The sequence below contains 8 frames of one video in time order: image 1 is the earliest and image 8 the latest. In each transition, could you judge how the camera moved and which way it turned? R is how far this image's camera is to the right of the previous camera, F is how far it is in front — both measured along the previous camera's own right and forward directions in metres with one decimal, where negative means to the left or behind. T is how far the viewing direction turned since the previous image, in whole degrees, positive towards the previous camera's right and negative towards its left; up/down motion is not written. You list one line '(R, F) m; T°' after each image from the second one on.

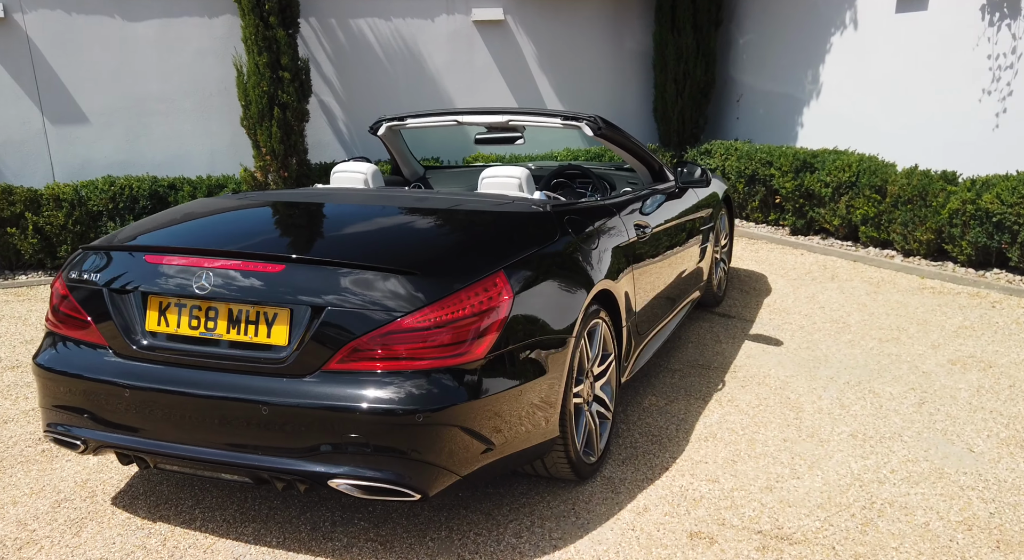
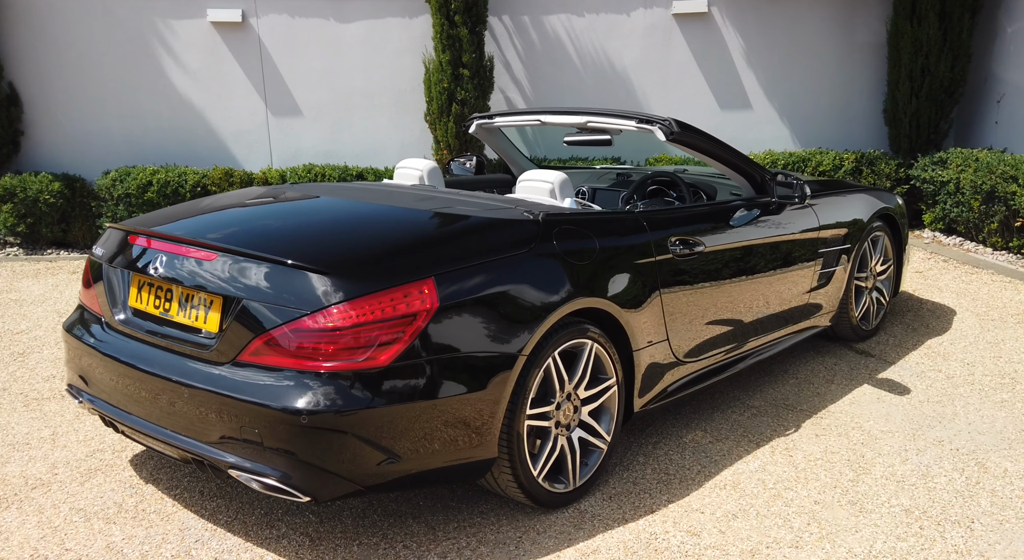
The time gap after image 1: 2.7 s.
(+1.0, +0.3) m; -19°
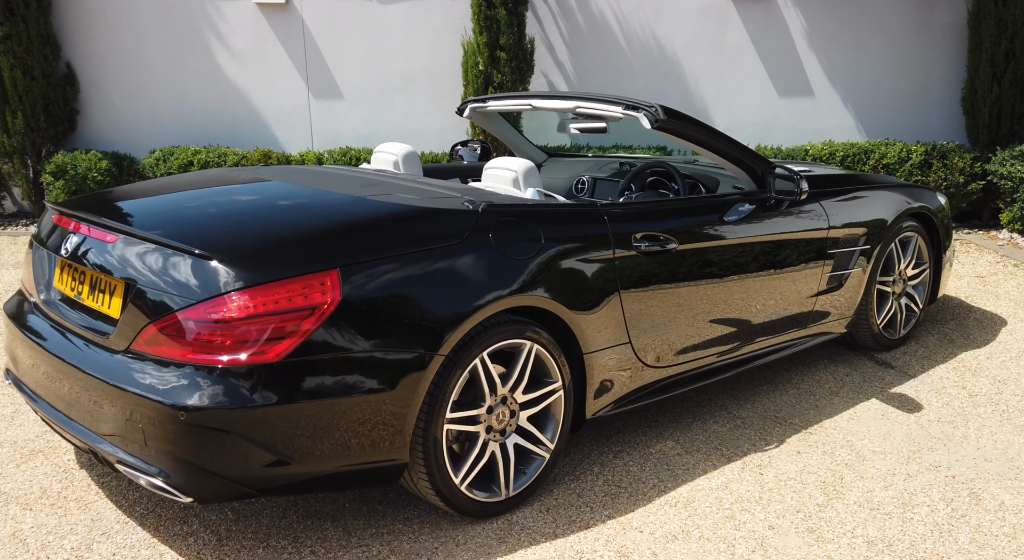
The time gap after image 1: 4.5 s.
(+0.5, +0.2) m; -6°
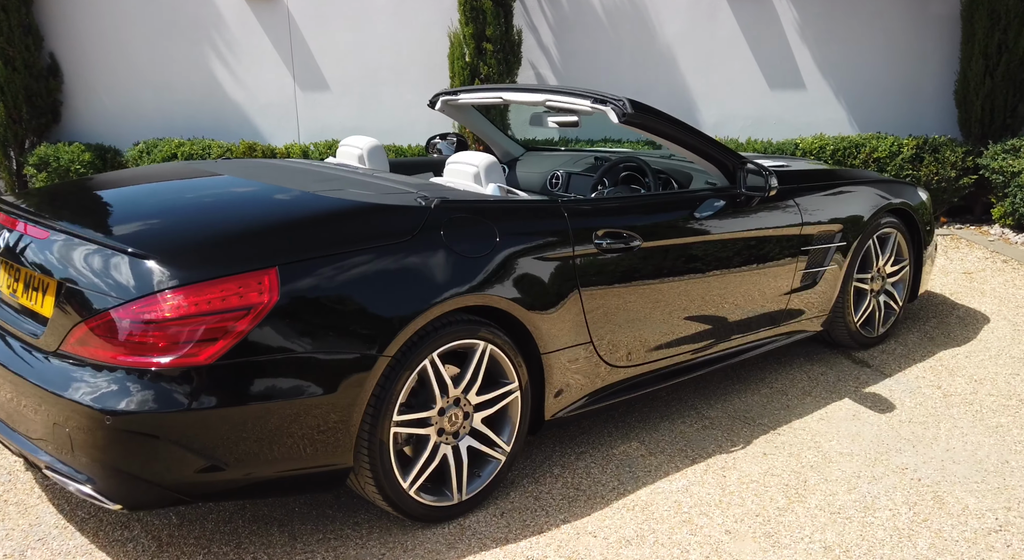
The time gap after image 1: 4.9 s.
(+0.2, +0.1) m; 0°
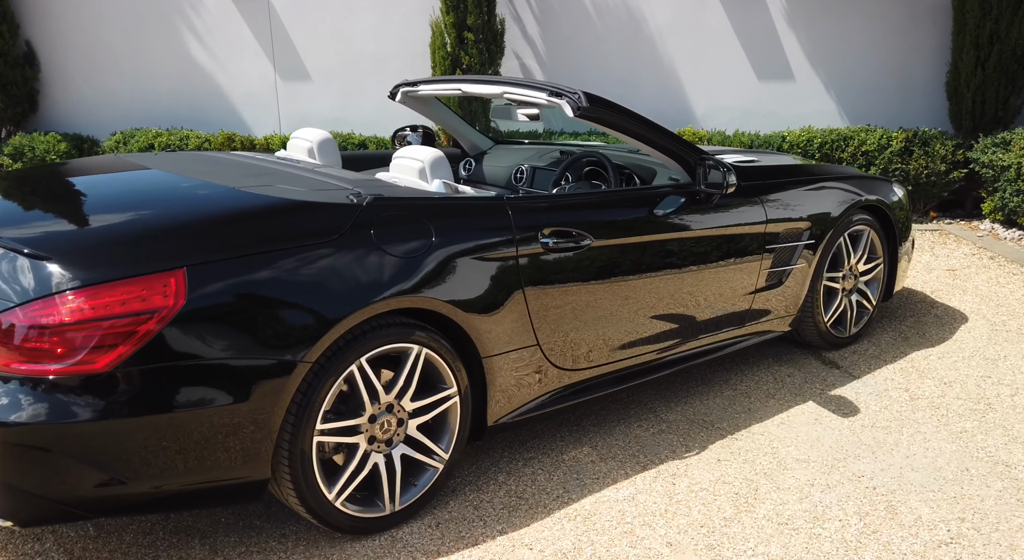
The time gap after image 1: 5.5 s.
(+0.2, +0.1) m; 0°
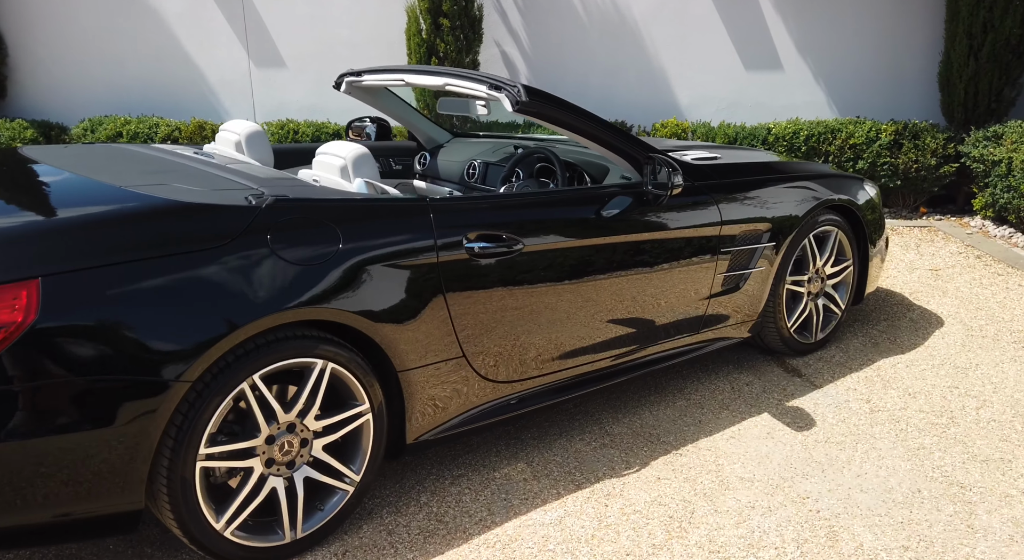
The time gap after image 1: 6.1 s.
(+0.3, +0.2) m; 0°
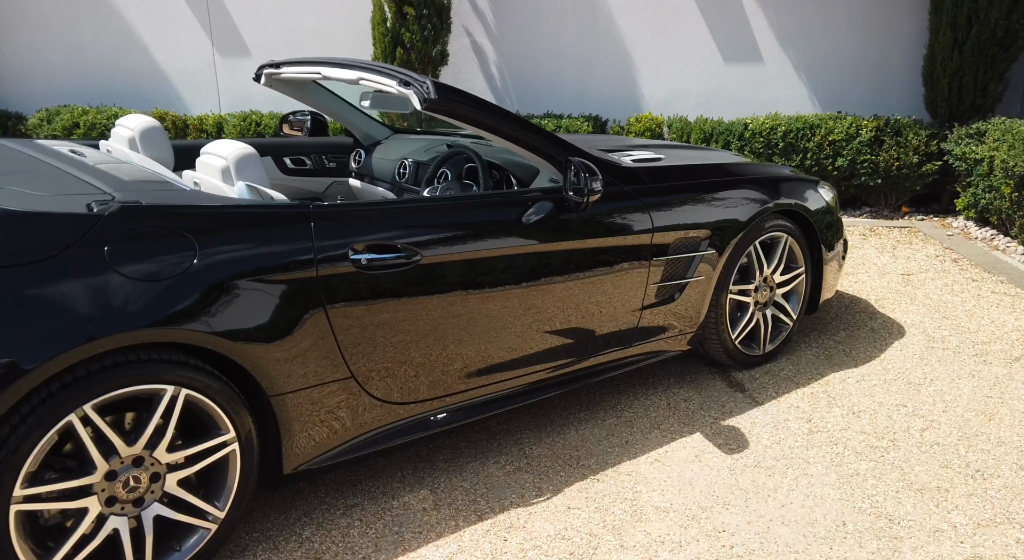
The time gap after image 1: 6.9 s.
(+0.4, +0.2) m; 0°
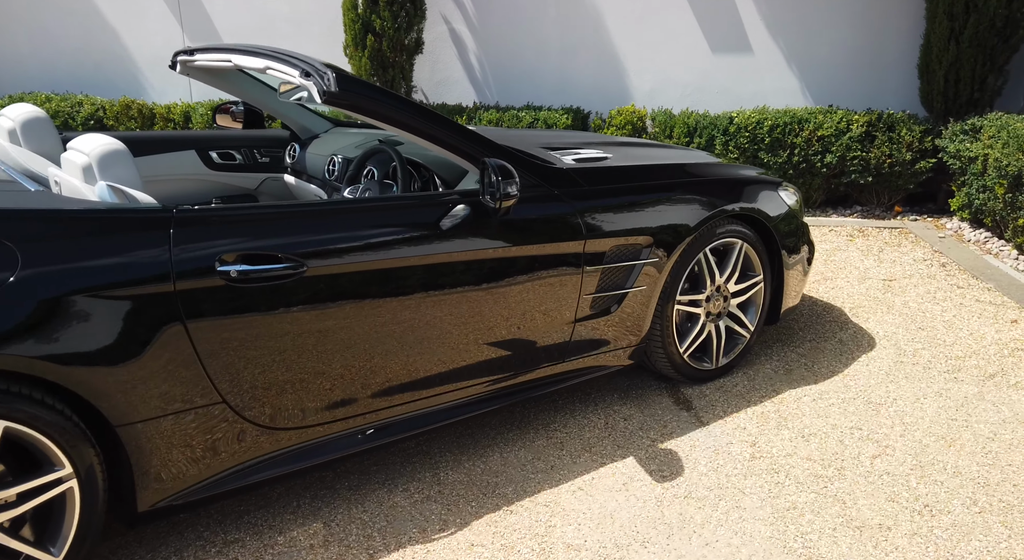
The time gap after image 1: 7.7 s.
(+0.3, +0.3) m; -1°
